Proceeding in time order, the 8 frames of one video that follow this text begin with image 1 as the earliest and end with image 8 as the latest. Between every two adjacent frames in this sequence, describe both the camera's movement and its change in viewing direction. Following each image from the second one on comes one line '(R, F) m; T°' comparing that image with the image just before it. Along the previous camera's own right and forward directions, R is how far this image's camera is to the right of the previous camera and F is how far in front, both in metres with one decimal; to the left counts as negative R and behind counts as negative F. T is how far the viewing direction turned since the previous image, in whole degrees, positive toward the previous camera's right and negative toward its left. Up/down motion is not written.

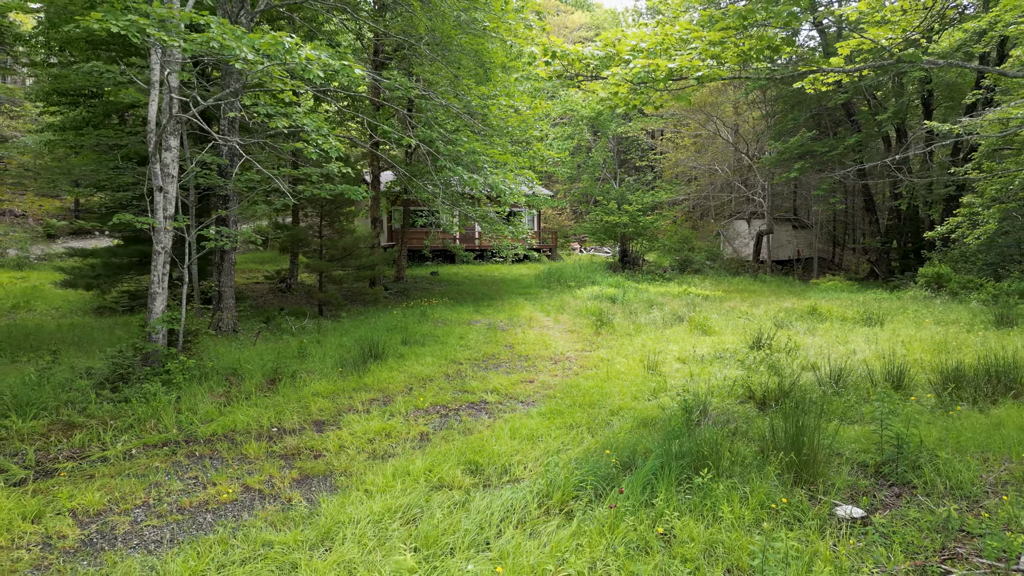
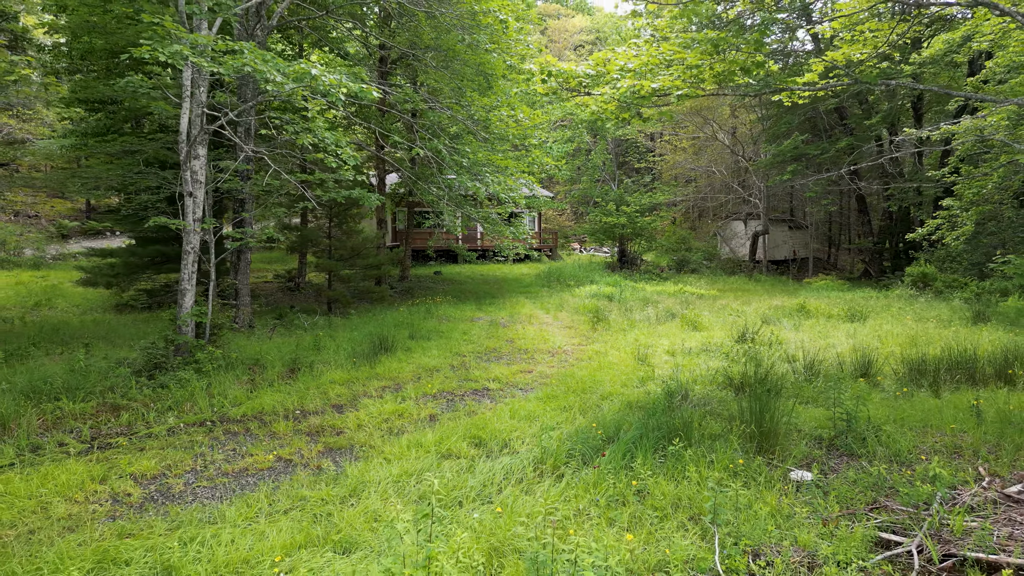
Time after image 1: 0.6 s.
(0.0, -0.6) m; 0°
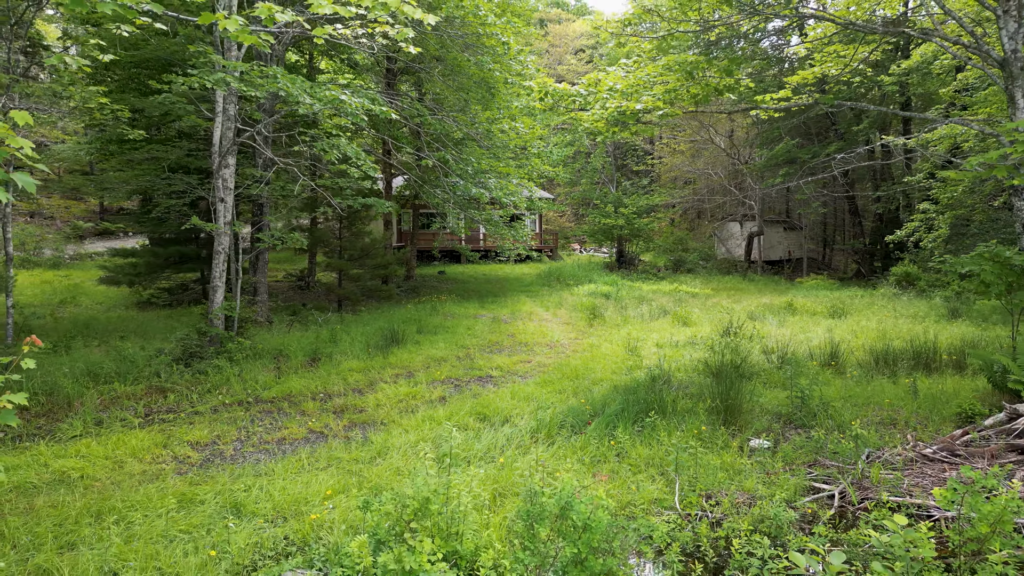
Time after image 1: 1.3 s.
(0.0, -0.7) m; 0°
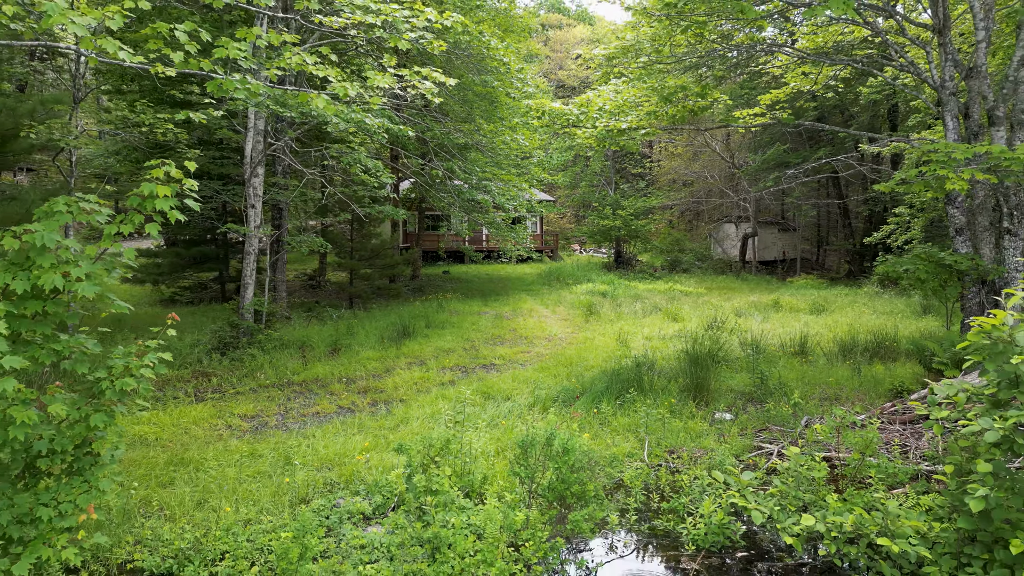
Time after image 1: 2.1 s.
(0.0, -0.8) m; 0°
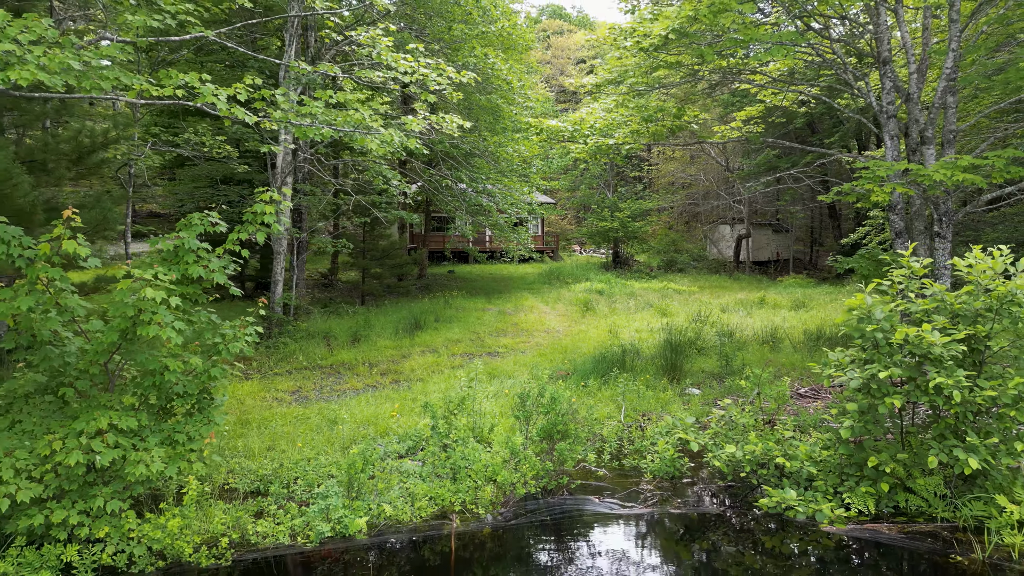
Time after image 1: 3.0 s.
(0.0, -1.0) m; 0°
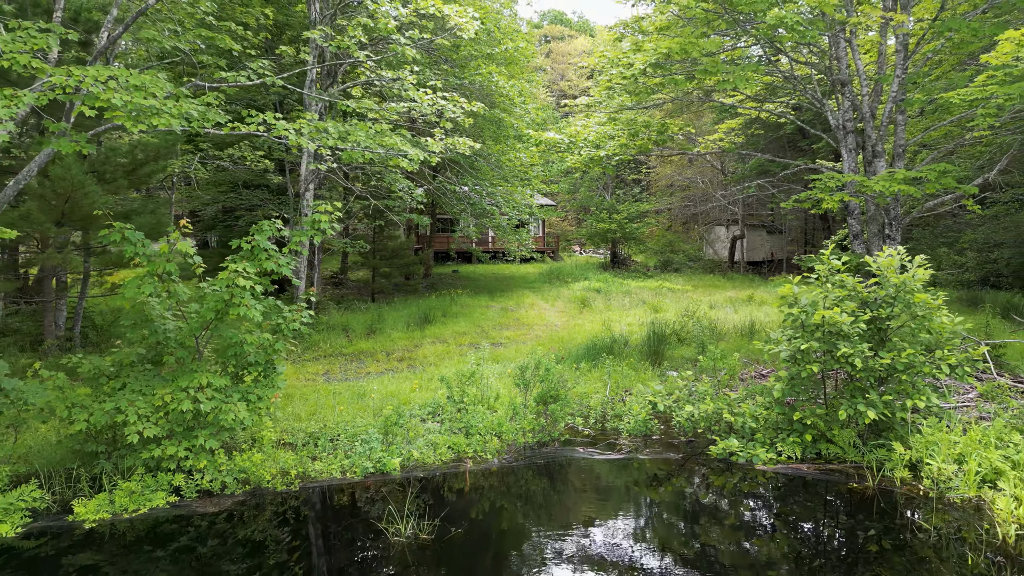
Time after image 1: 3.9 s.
(0.0, -0.9) m; 0°
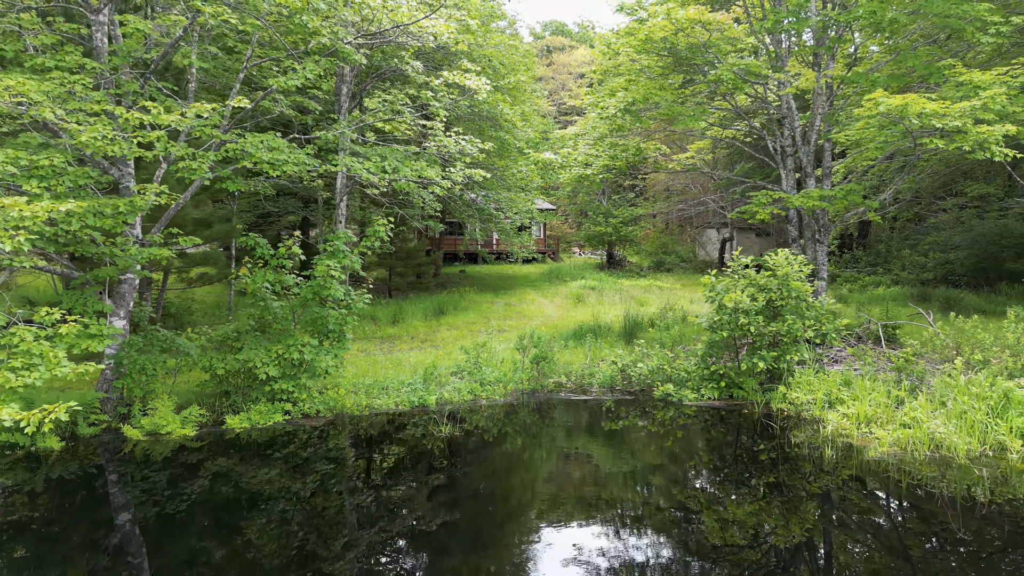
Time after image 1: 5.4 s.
(0.0, -1.9) m; 0°
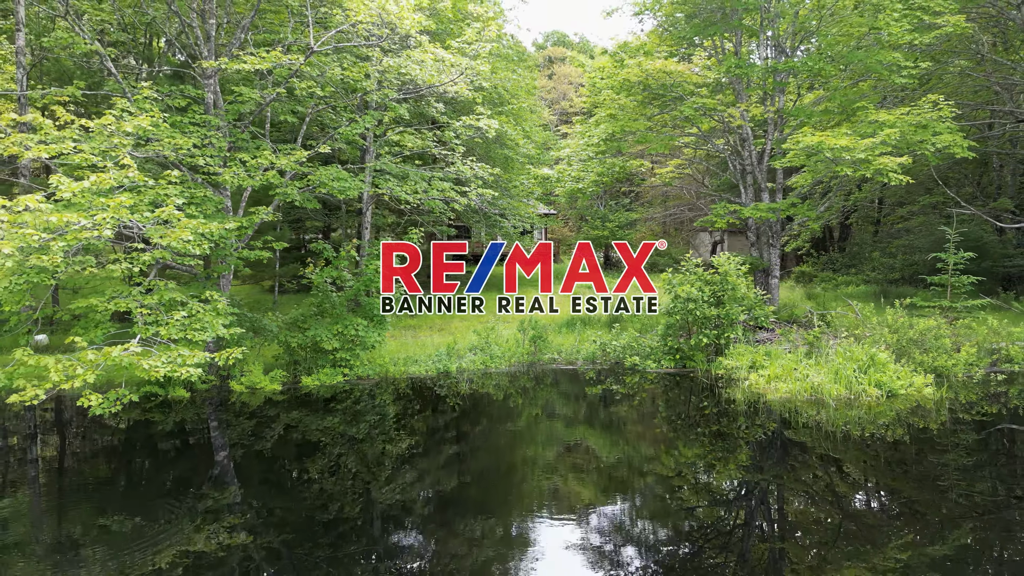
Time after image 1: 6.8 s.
(0.0, -1.9) m; 0°
